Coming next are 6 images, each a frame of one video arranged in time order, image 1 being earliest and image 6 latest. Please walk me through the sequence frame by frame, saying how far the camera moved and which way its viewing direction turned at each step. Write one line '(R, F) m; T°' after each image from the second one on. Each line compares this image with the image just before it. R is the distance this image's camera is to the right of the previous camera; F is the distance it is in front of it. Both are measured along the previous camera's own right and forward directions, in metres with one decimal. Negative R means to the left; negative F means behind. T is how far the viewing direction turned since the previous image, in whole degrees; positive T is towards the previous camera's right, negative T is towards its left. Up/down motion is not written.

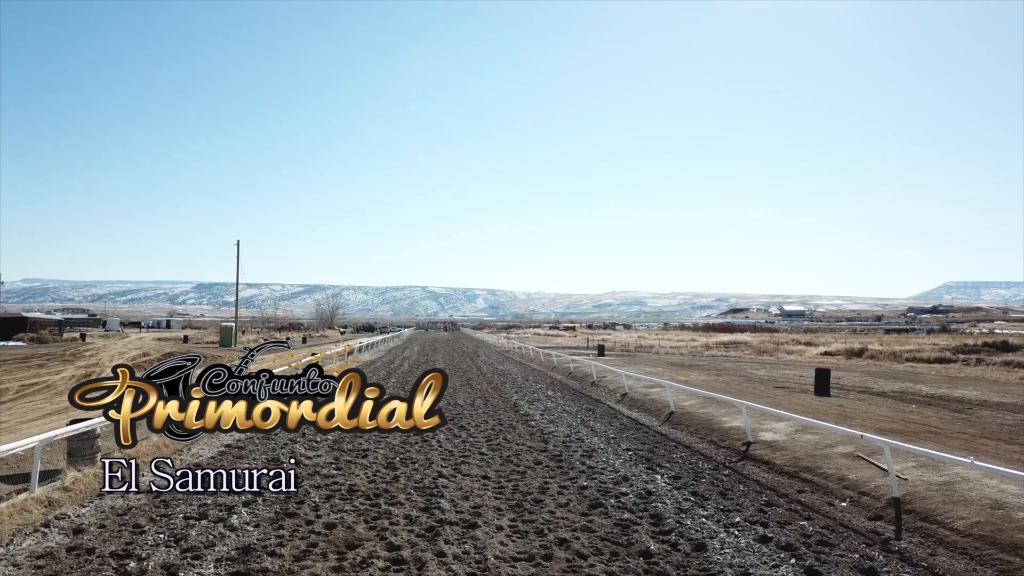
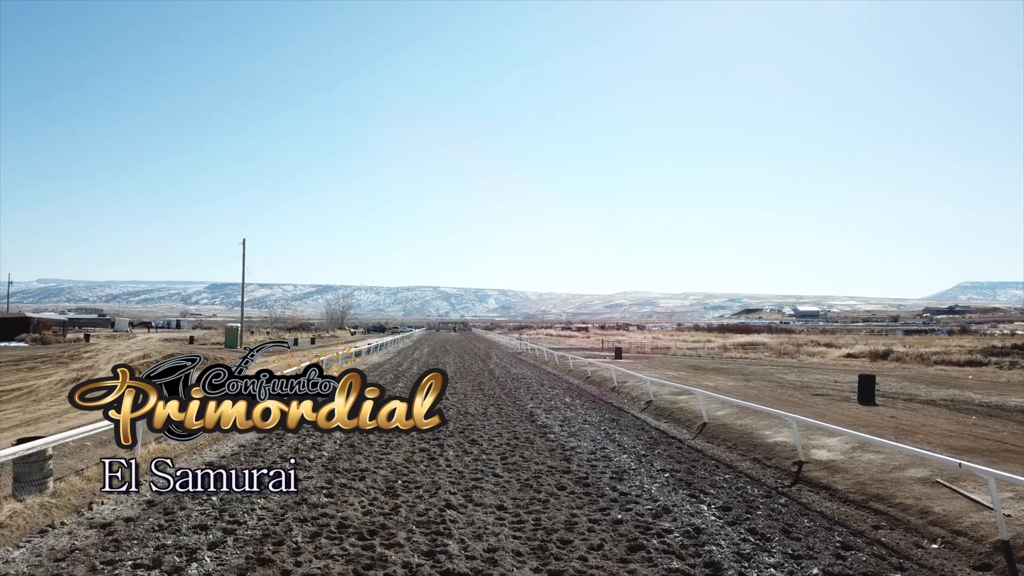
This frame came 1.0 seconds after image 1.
(-0.1, +1.5) m; -1°
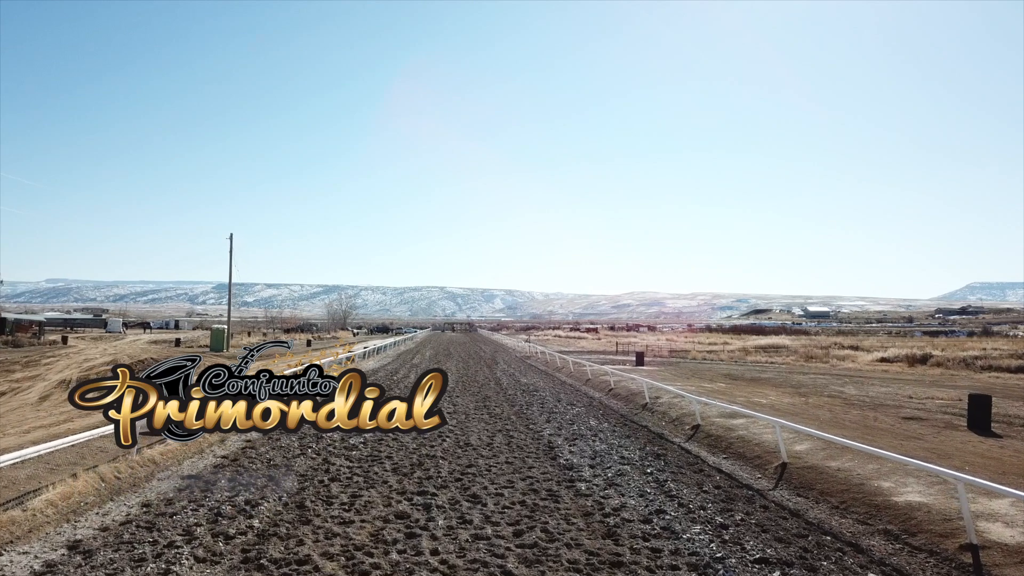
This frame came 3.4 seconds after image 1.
(-0.2, +3.9) m; -1°
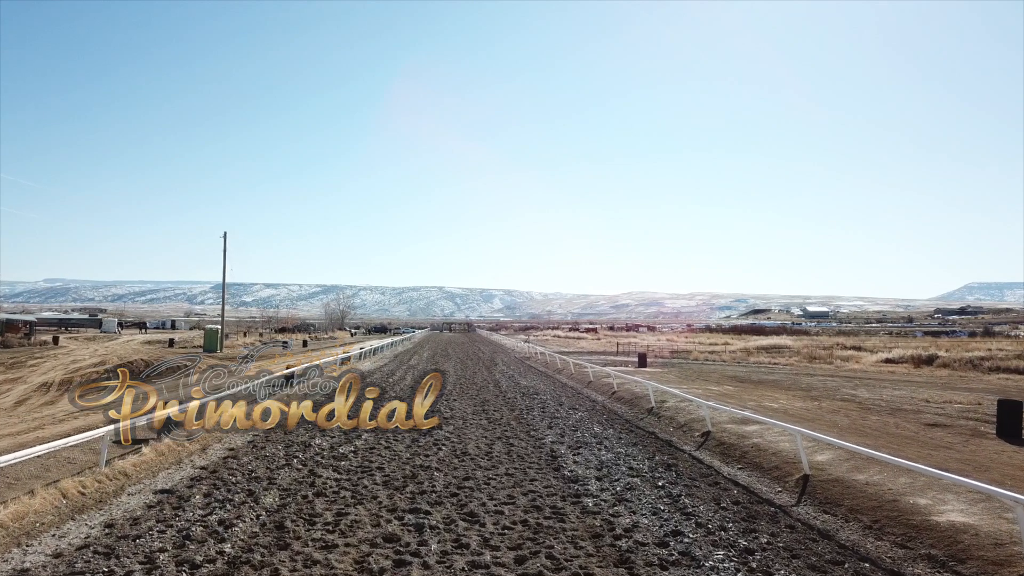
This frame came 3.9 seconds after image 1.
(0.0, +0.9) m; 0°
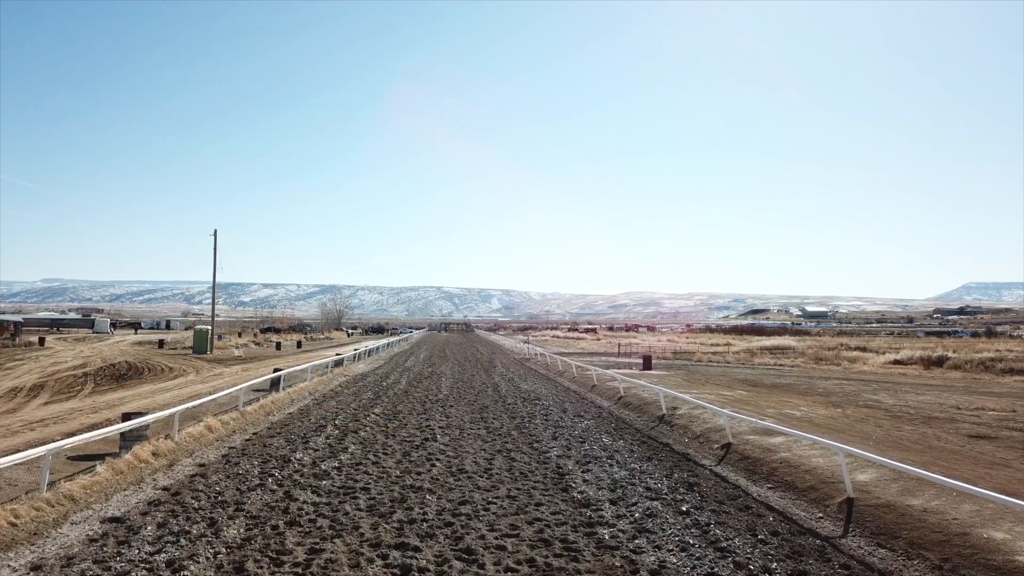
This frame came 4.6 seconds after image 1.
(-0.1, +1.3) m; 0°
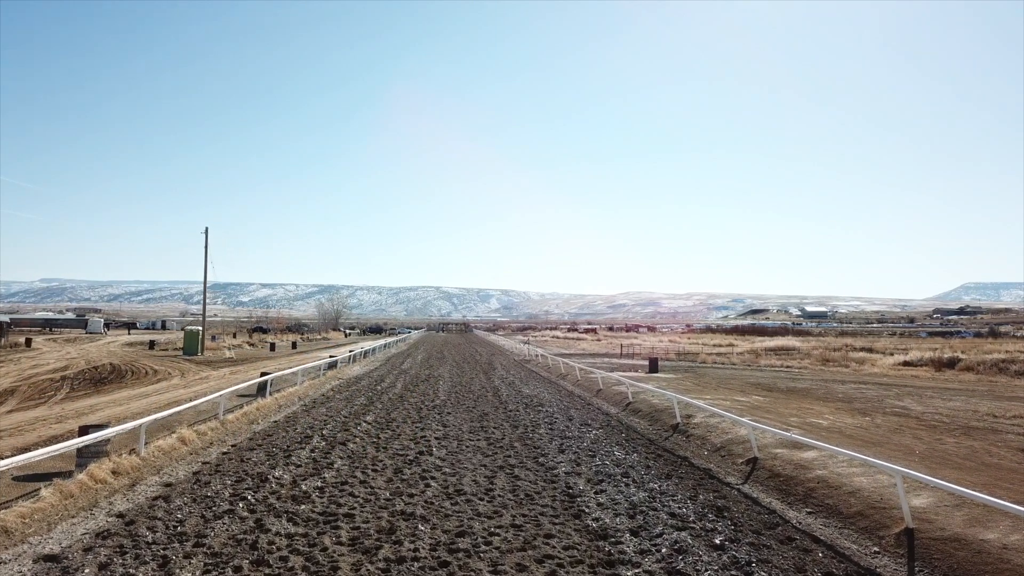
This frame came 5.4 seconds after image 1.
(-0.1, +1.3) m; 0°
